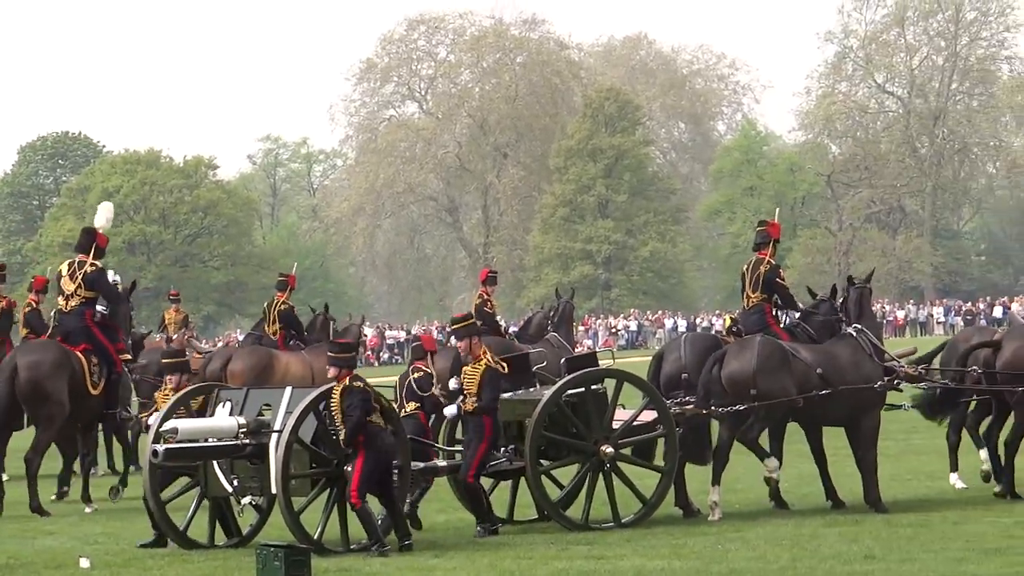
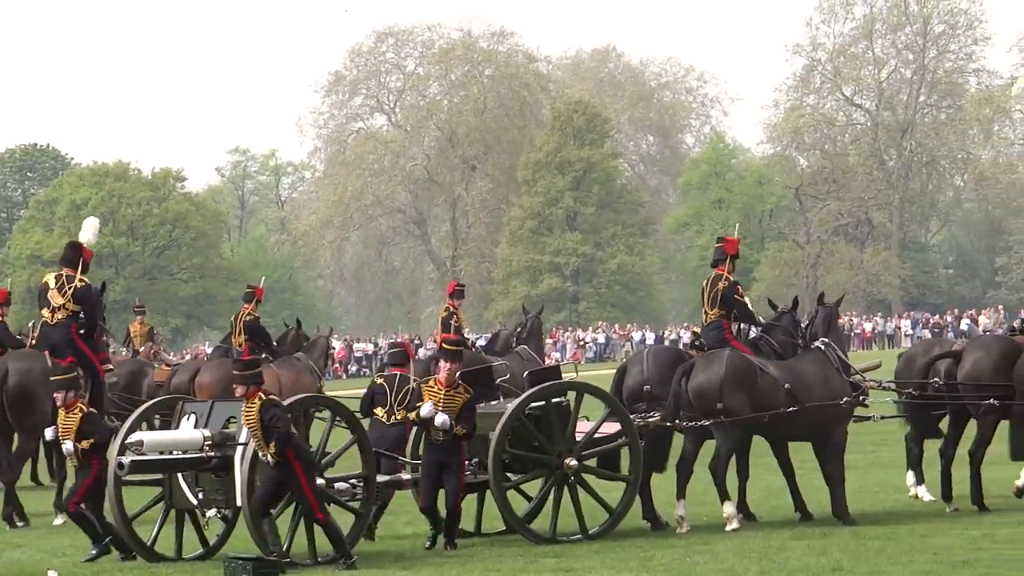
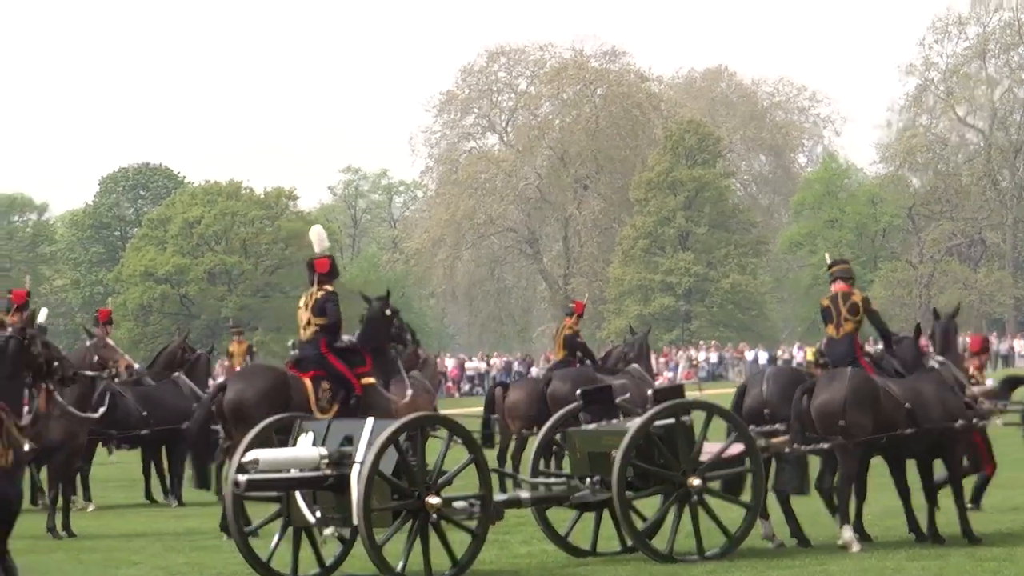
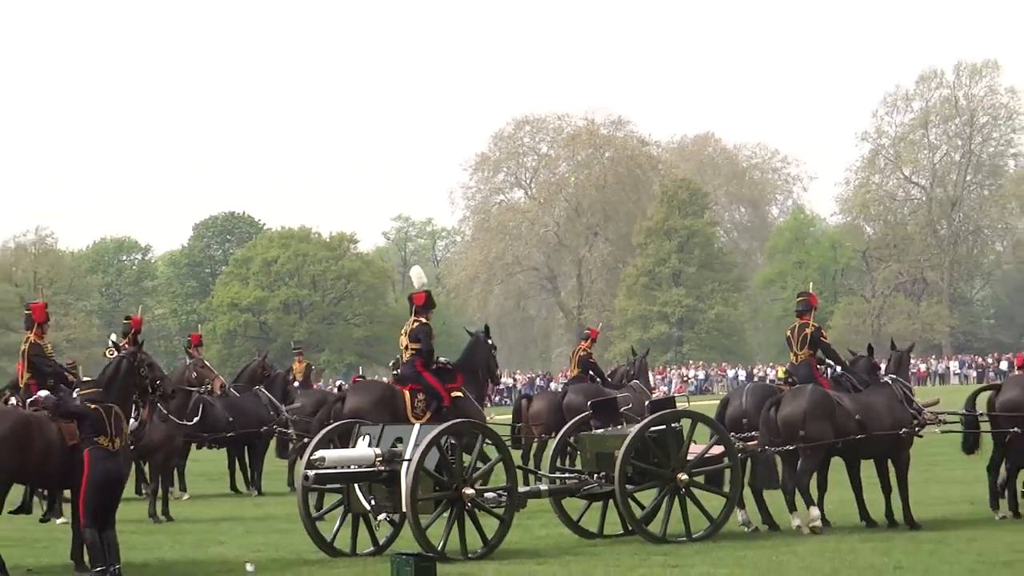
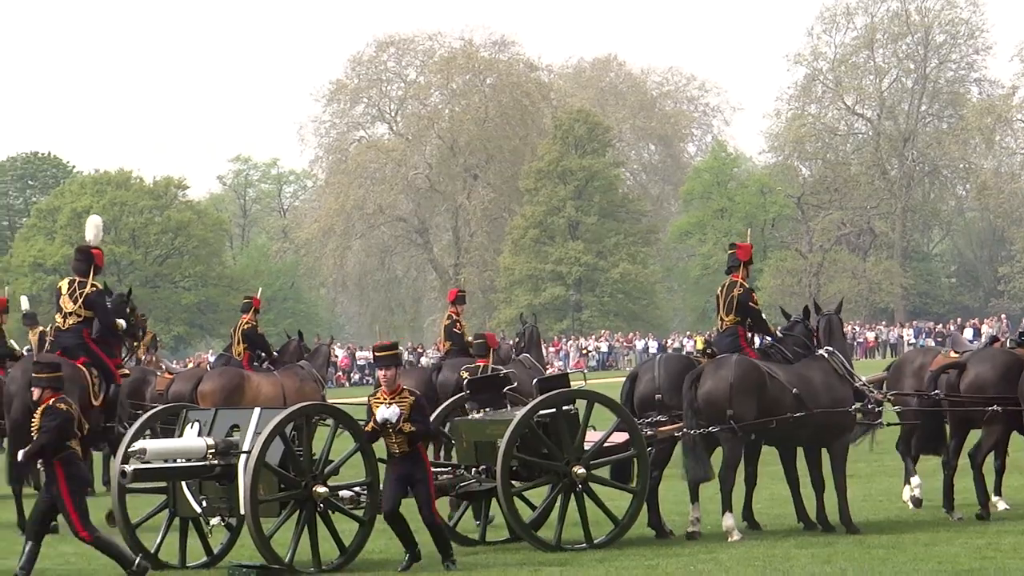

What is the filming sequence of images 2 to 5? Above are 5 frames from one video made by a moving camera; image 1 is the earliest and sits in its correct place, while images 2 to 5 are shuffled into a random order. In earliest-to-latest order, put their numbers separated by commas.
2, 5, 3, 4
